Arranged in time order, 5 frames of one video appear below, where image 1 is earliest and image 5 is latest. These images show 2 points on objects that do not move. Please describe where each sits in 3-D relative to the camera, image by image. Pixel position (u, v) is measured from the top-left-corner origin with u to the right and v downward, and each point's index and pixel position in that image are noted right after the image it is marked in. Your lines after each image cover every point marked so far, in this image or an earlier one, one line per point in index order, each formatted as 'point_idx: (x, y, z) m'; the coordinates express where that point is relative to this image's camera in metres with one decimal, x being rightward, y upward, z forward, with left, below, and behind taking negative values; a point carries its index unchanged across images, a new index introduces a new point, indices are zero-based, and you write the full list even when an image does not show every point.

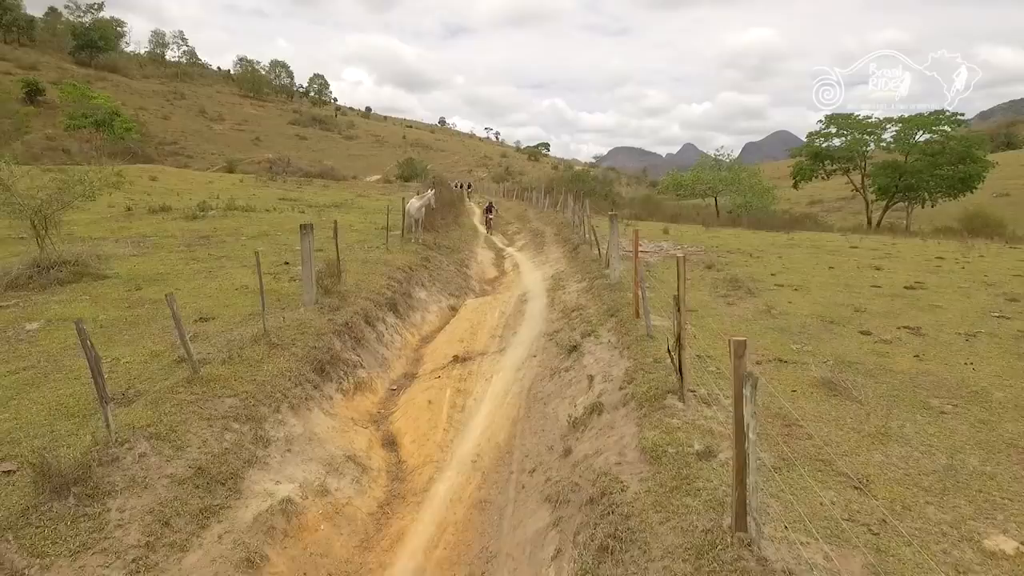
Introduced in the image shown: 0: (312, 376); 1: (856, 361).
0: (-3.3, -1.5, +12.3) m
1: (+5.2, -1.1, +11.2) m
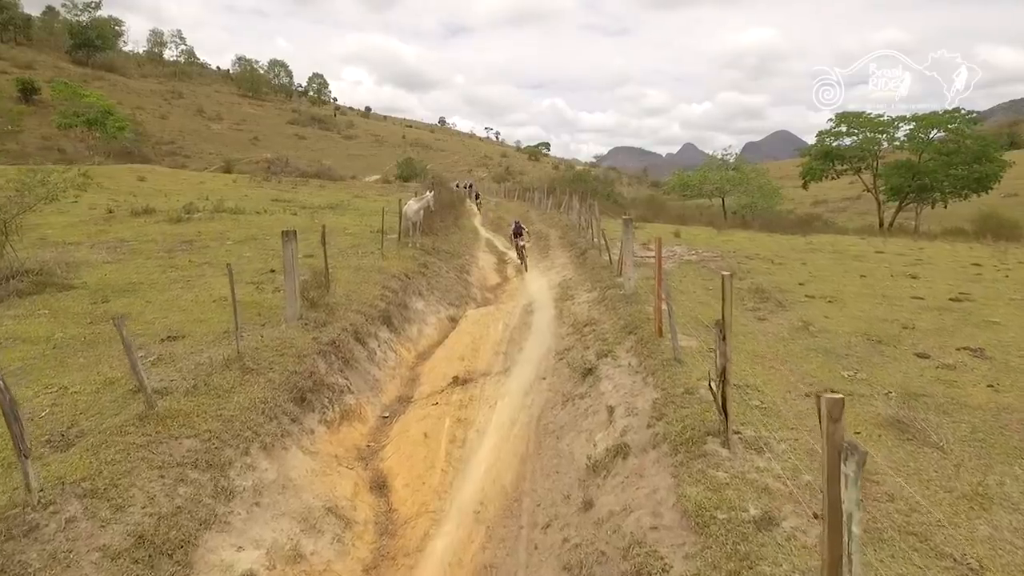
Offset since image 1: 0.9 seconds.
0: (-3.2, -1.7, +10.7) m
1: (+5.3, -1.4, +9.6) m
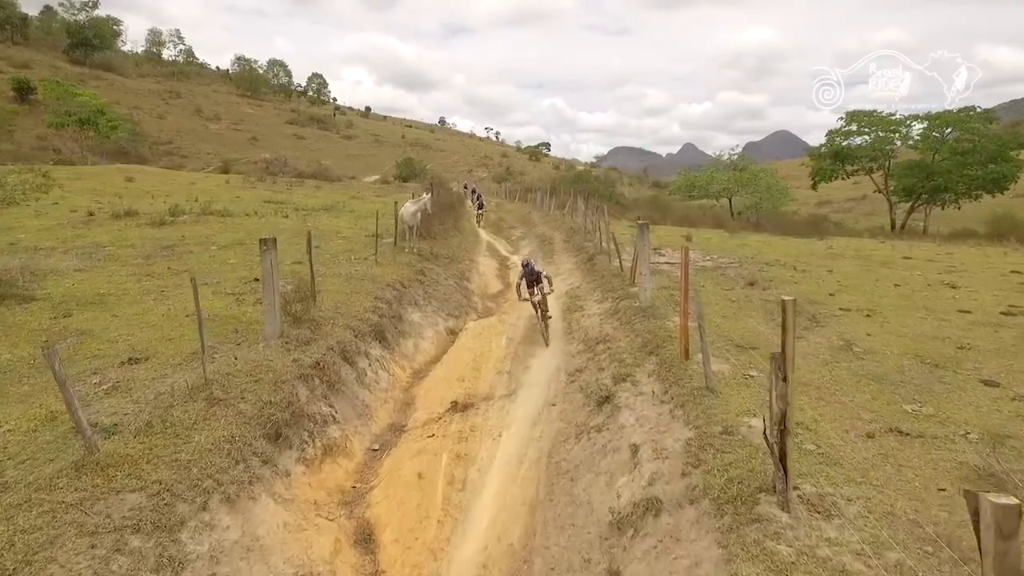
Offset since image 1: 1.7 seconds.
0: (-3.1, -2.0, +9.2) m
1: (+5.4, -1.6, +8.1) m
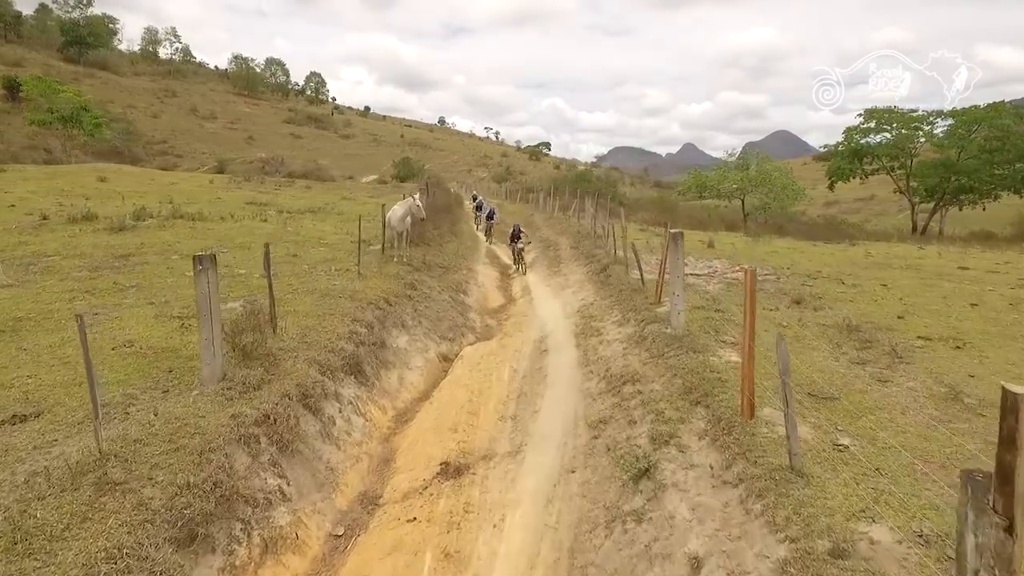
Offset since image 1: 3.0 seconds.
0: (-3.0, -2.4, +6.5) m
1: (+5.5, -2.0, +5.4) m
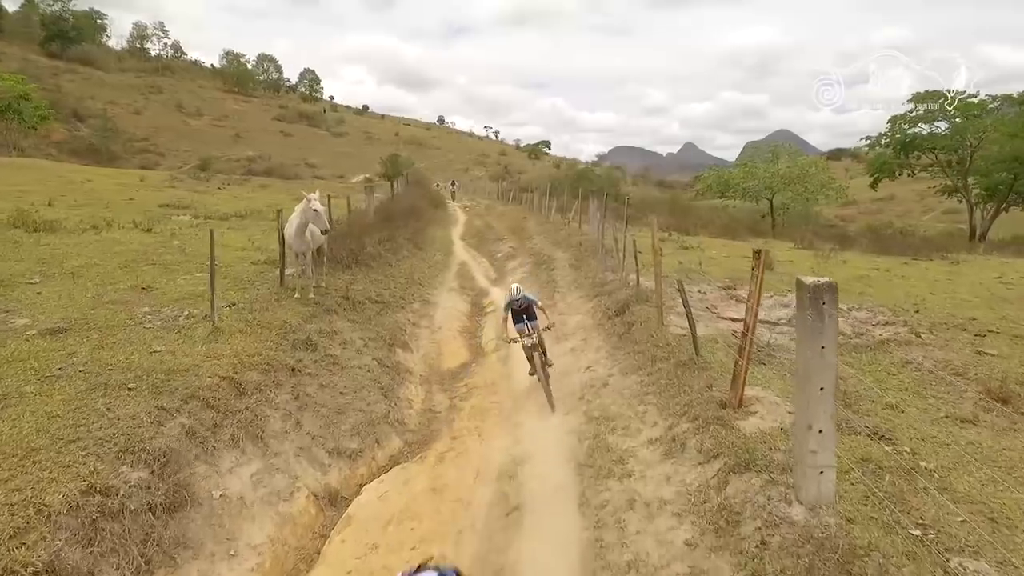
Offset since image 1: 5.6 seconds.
0: (-3.6, -3.3, -0.9) m
1: (+4.9, -2.9, -2.0) m
